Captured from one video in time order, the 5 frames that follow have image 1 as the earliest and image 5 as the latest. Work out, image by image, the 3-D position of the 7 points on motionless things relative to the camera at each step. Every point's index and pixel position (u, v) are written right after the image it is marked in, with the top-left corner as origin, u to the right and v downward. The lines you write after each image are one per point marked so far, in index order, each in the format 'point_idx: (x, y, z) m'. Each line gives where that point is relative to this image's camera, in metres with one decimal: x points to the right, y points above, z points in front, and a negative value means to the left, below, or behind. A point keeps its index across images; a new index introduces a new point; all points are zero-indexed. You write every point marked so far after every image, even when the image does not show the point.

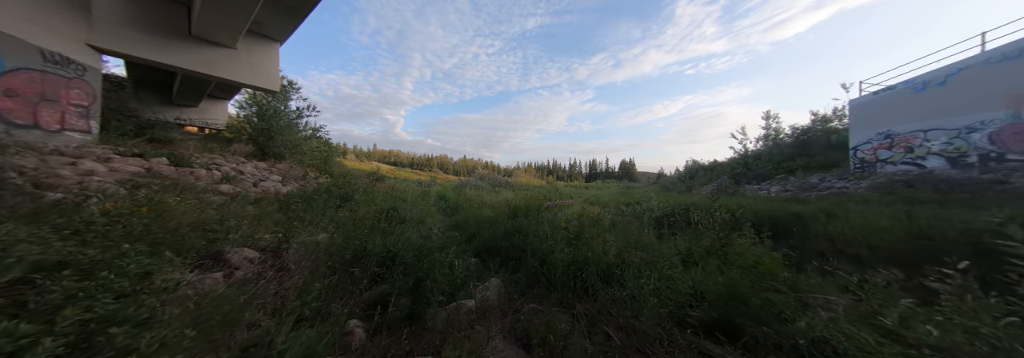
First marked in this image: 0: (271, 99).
0: (-14.2, +4.7, +13.1) m
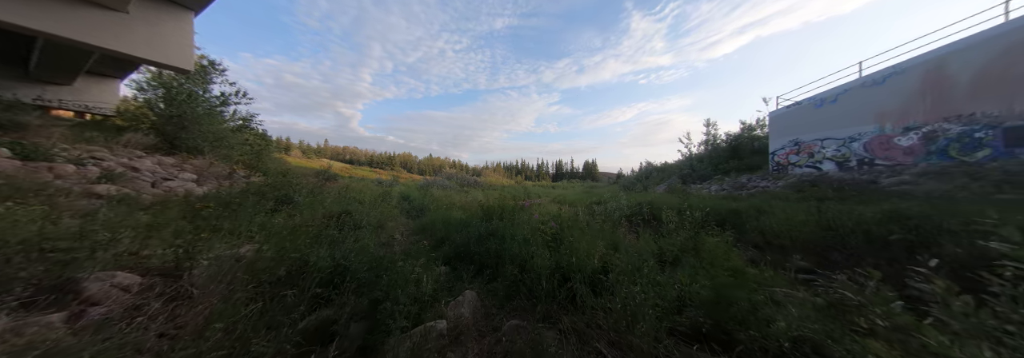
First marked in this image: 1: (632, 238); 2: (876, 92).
0: (-15.8, +4.8, +10.7) m
1: (+1.9, -0.9, +3.4) m
2: (+19.8, +4.7, +12.0) m
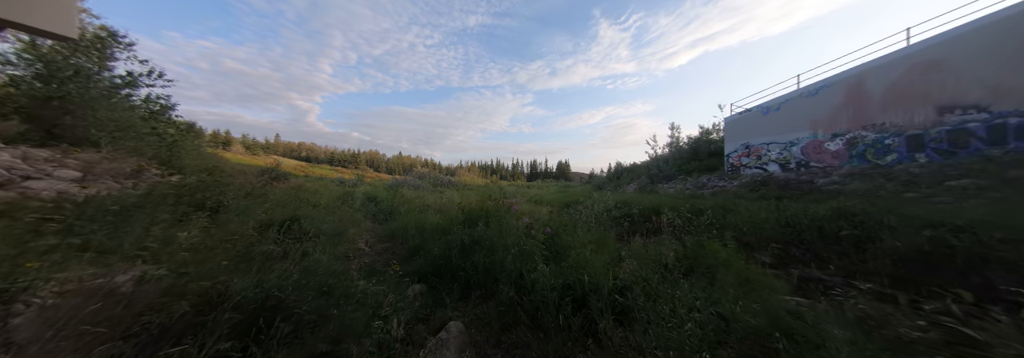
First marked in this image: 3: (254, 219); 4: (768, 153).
0: (-16.7, +4.8, +8.3) m
1: (+1.7, -0.9, +3.1) m
2: (+18.5, +4.7, +13.7) m
3: (-4.3, -0.7, +3.6) m
4: (+18.1, +1.8, +15.7) m
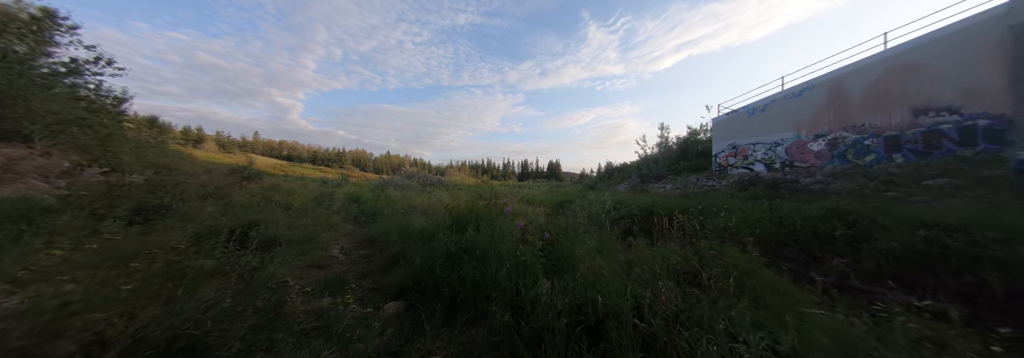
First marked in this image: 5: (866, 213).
0: (-16.9, +4.8, +7.2) m
1: (+1.6, -0.9, +2.8) m
2: (+18.0, +4.8, +14.1) m
3: (-4.3, -0.7, +3.1) m
4: (+17.4, +1.8, +16.0) m
5: (+9.3, -0.9, +5.8) m
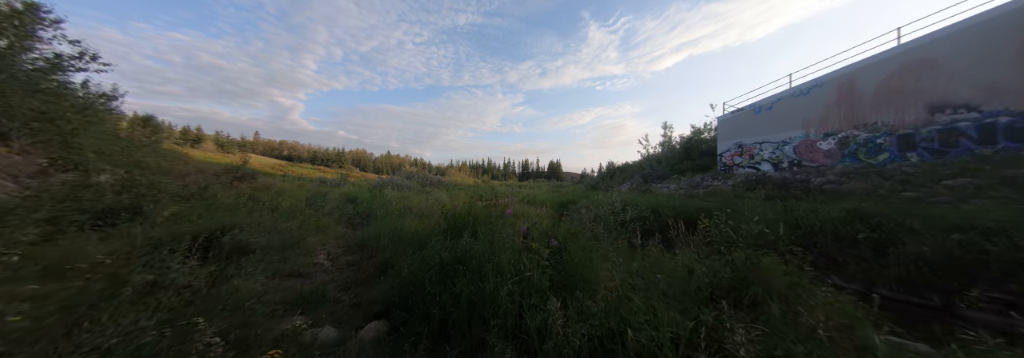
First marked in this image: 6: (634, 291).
0: (-16.9, +4.8, +6.9) m
1: (+1.7, -0.9, +2.5) m
2: (+18.0, +4.8, +13.7) m
3: (-4.3, -0.6, +2.7) m
4: (+17.5, +1.9, +15.7) m
5: (+9.4, -0.9, +5.5) m
6: (+0.9, -0.8, +1.7) m
